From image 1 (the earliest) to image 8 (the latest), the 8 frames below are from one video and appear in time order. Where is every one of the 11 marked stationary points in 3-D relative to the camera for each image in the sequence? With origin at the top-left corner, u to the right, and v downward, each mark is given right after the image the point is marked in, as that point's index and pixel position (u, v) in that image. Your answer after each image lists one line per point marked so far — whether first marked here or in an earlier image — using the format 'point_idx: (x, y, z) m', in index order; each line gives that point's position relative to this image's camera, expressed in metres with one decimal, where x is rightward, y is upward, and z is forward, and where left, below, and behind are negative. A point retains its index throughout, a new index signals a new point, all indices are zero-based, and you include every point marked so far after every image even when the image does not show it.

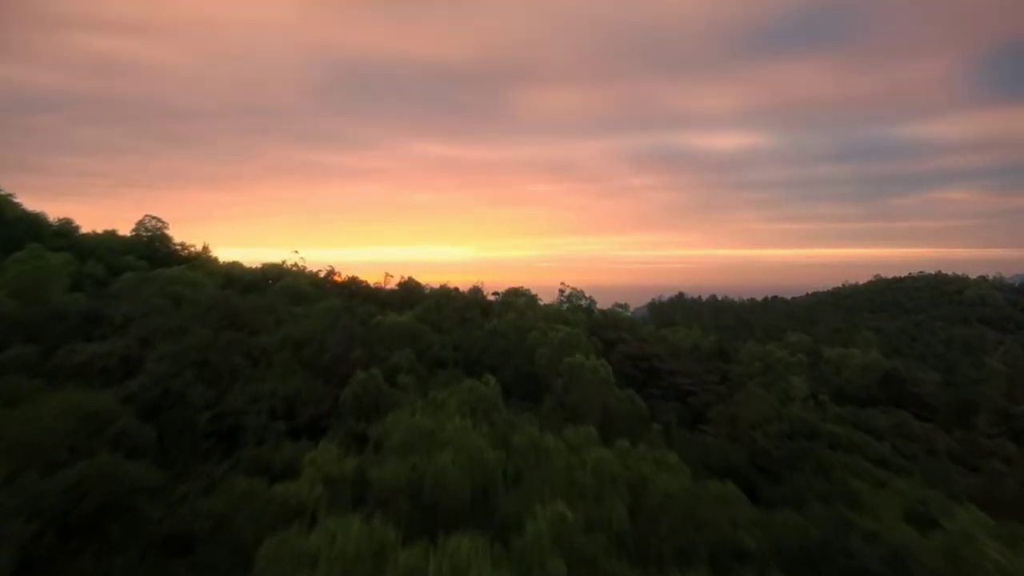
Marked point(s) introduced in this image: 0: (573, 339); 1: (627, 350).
0: (+0.9, -0.7, +12.4) m
1: (+2.1, -1.2, +16.2) m
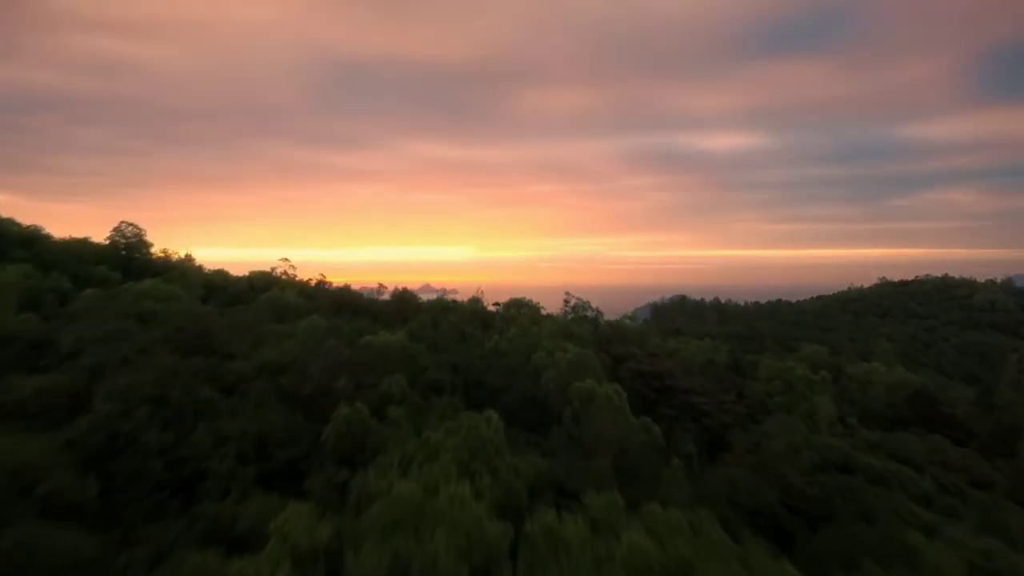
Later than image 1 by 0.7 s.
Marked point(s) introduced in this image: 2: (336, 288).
0: (+0.9, -0.9, +11.3) m
1: (+2.2, -1.4, +15.1) m
2: (-3.6, -0.1, +17.7) m
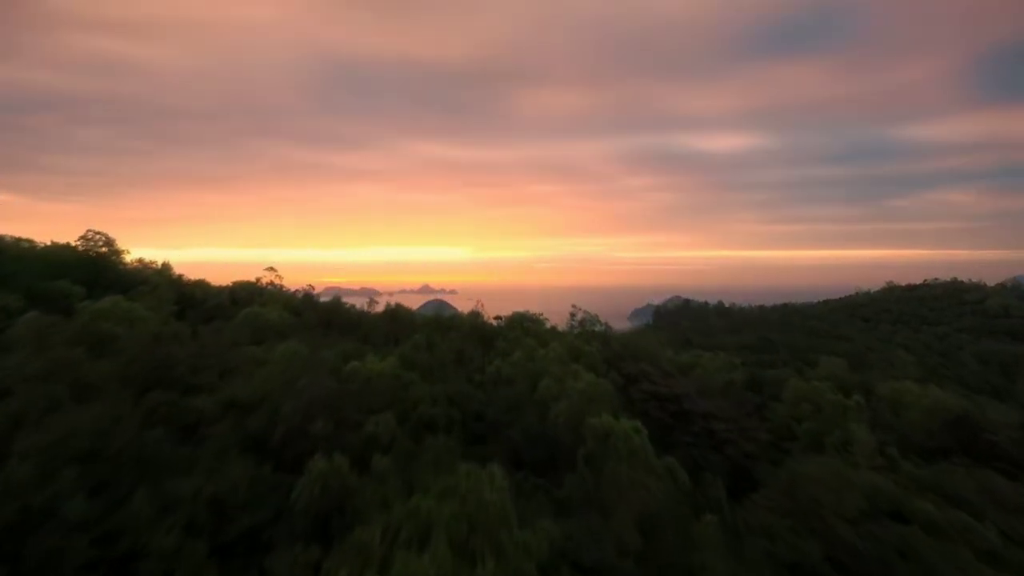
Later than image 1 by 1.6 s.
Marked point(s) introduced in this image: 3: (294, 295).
0: (+1.0, -1.2, +10.1) m
1: (+2.2, -1.6, +13.9) m
2: (-3.5, -0.3, +16.4) m
3: (-4.2, -0.2, +16.5) m
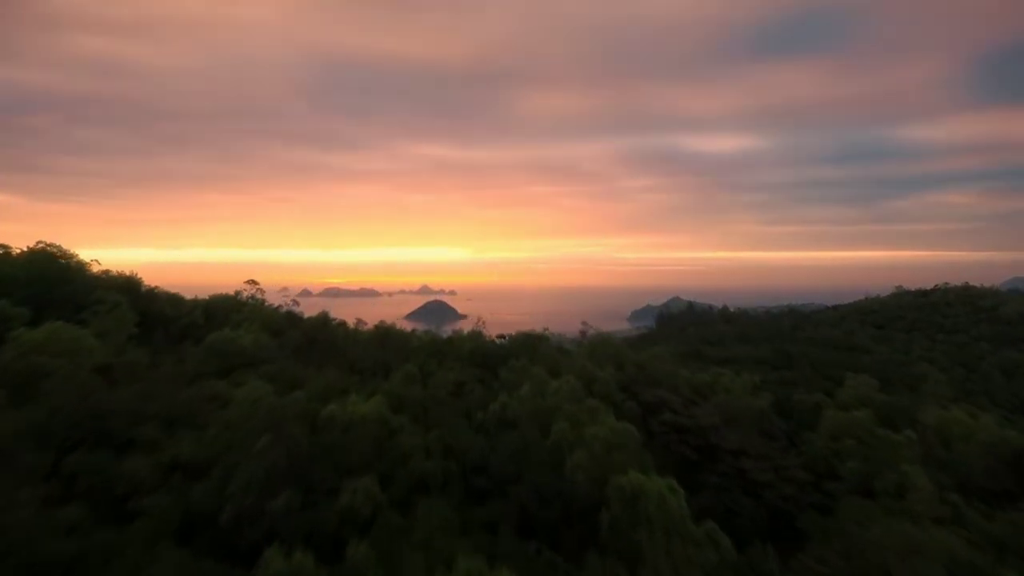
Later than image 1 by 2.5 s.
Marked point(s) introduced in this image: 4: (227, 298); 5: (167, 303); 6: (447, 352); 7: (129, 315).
0: (+1.0, -1.4, +8.5) m
1: (+2.3, -1.9, +12.4) m
2: (-3.4, -0.6, +14.9) m
3: (-4.1, -0.4, +14.9) m
4: (-5.0, -0.3, +15.3) m
5: (-5.6, -0.3, +14.0) m
6: (-0.9, -0.9, +12.2) m
7: (-5.1, -0.4, +11.5) m
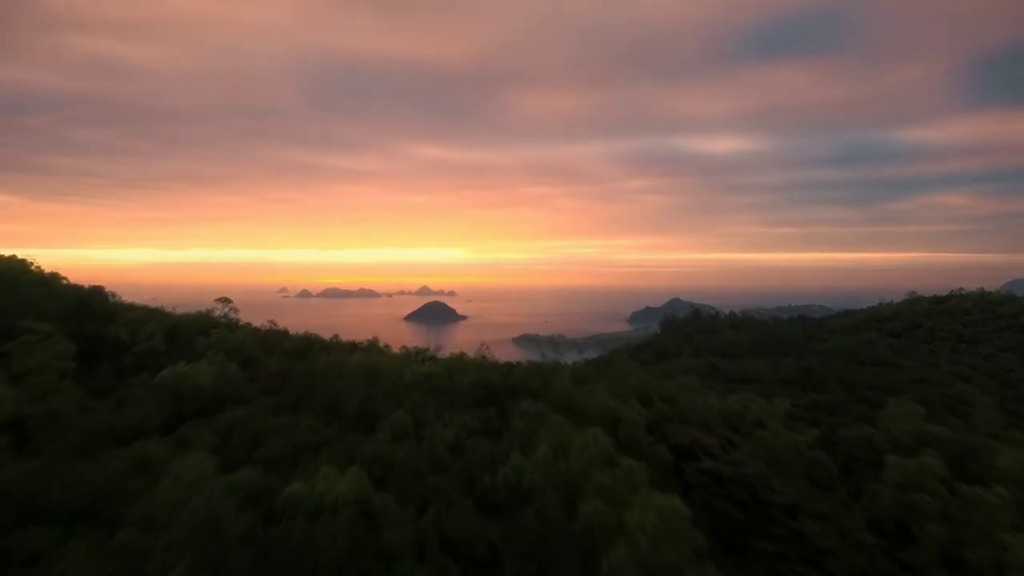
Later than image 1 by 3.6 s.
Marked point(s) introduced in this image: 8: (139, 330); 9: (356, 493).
0: (+1.2, -1.7, +6.6) m
1: (+2.4, -2.2, +10.5) m
2: (-3.3, -0.9, +13.0) m
3: (-4.0, -0.7, +13.0) m
4: (-4.9, -0.6, +13.4) m
5: (-5.4, -0.6, +12.0) m
6: (-0.8, -1.2, +10.3) m
7: (-4.9, -0.7, +9.6) m
8: (-5.3, -0.6, +12.3) m
9: (-1.1, -1.5, +6.3) m
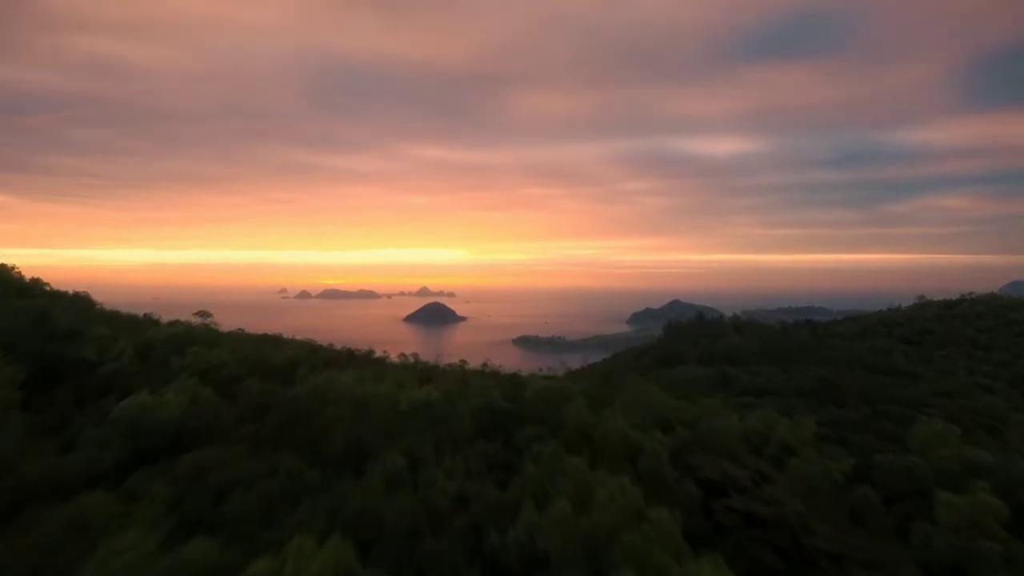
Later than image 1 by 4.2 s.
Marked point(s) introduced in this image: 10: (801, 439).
0: (+1.3, -1.9, +5.5) m
1: (+2.5, -2.4, +9.3) m
2: (-3.2, -1.1, +11.8) m
3: (-3.9, -0.9, +11.9) m
4: (-4.8, -0.8, +12.2) m
5: (-5.3, -0.7, +10.9) m
6: (-0.7, -1.4, +9.1) m
7: (-4.9, -0.9, +8.4) m
8: (-5.3, -0.8, +11.2) m
9: (-1.0, -1.6, +5.1) m
10: (+4.6, -2.4, +13.6) m
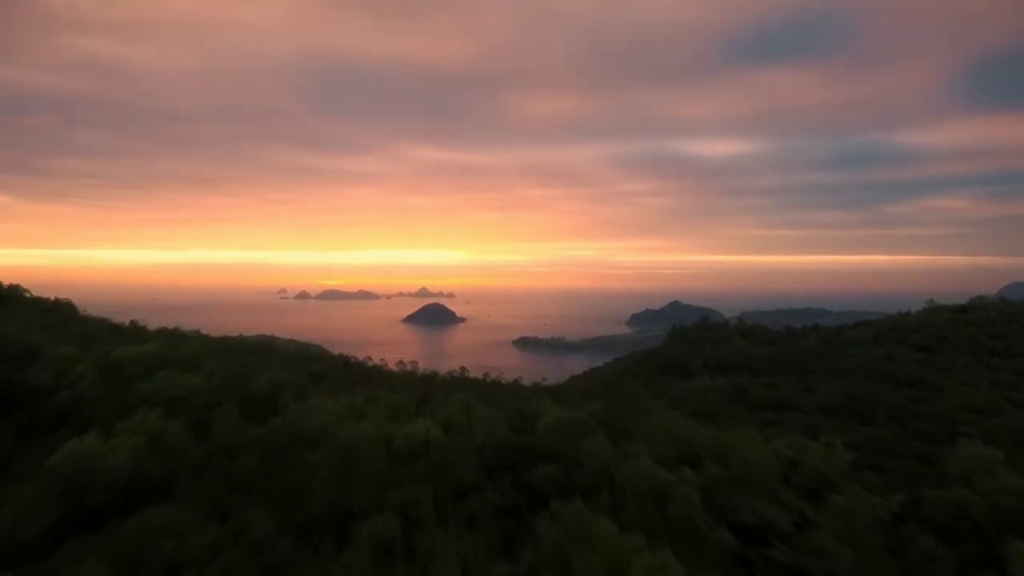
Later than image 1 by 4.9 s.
0: (+1.4, -2.1, +4.2) m
1: (+2.6, -2.6, +8.0) m
2: (-3.1, -1.2, +10.5) m
3: (-3.8, -1.1, +10.6) m
4: (-4.7, -1.0, +10.9) m
5: (-5.2, -0.9, +9.6) m
6: (-0.6, -1.6, +7.8) m
7: (-4.7, -1.0, +7.1) m
8: (-5.1, -1.0, +9.9) m
9: (-0.9, -1.8, +3.8) m
10: (+4.7, -2.6, +12.3) m
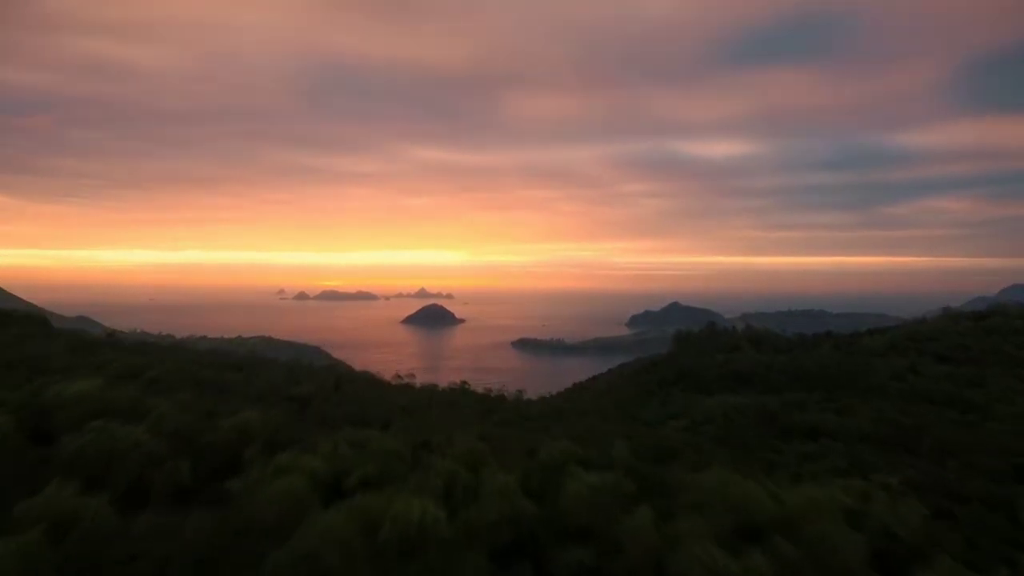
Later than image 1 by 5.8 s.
0: (+1.5, -2.4, +2.2) m
1: (+2.8, -2.9, +6.1) m
2: (-3.0, -1.5, +8.6) m
3: (-3.6, -1.4, +8.6) m
4: (-4.5, -1.3, +9.0) m
5: (-5.1, -1.2, +7.6) m
6: (-0.4, -1.9, +5.9) m
7: (-4.6, -1.3, +5.1) m
8: (-5.0, -1.3, +7.9) m
9: (-0.7, -2.1, +1.9) m
10: (+4.8, -2.9, +10.3) m
